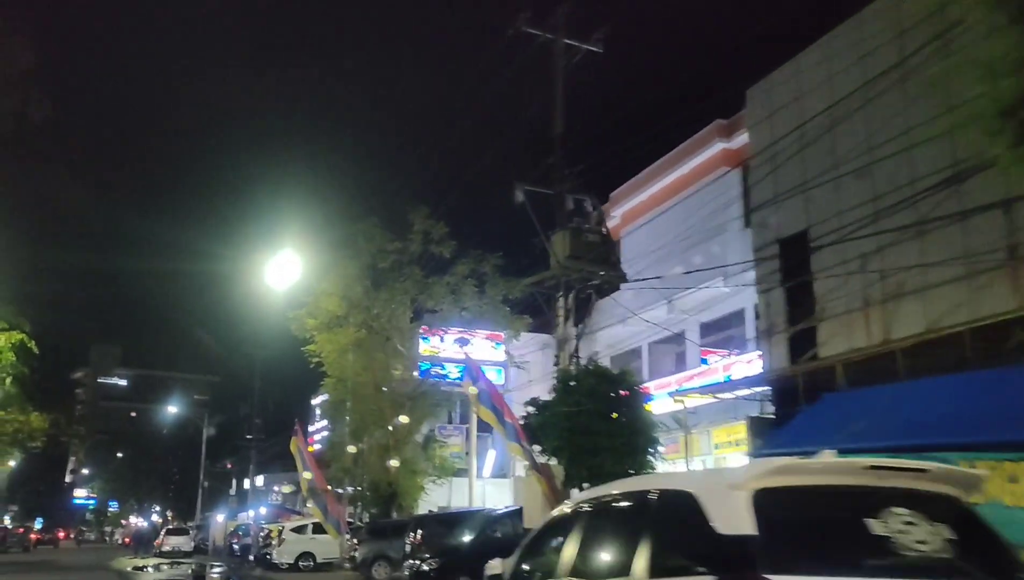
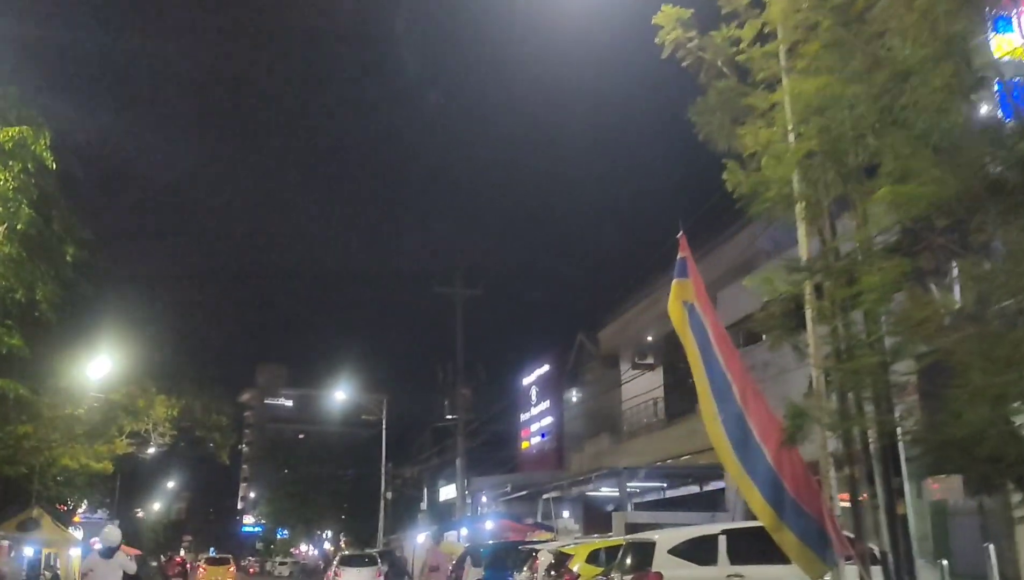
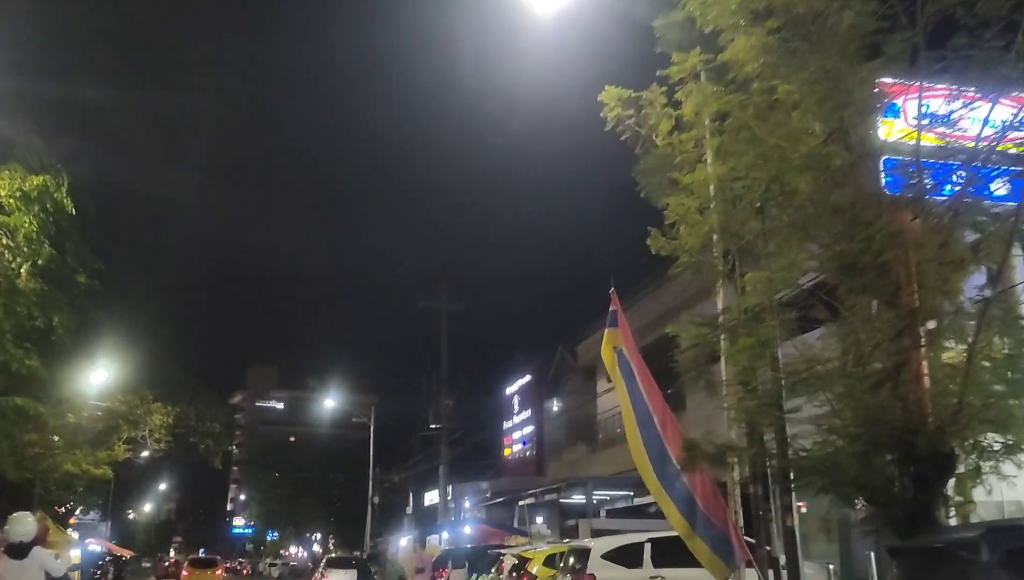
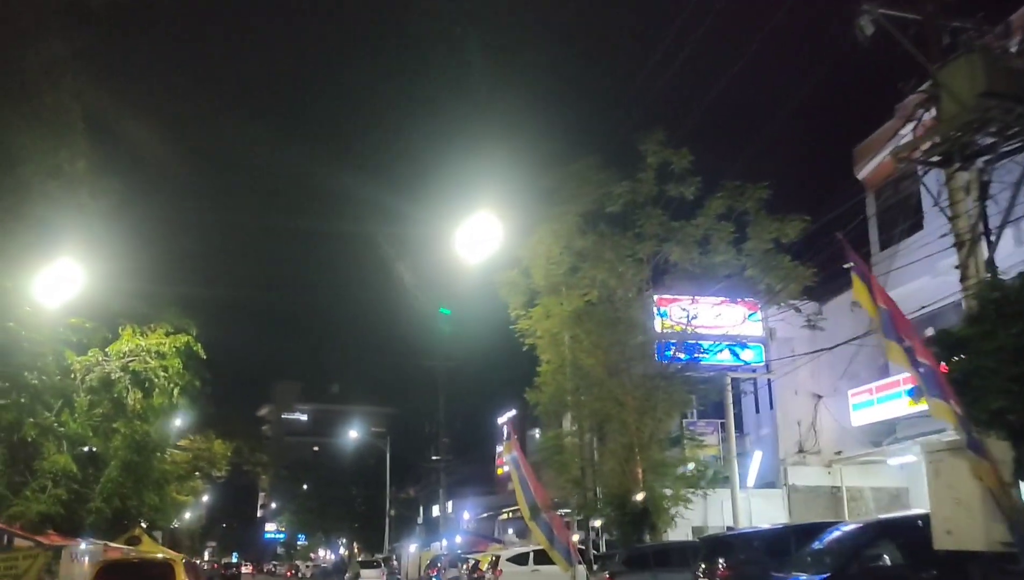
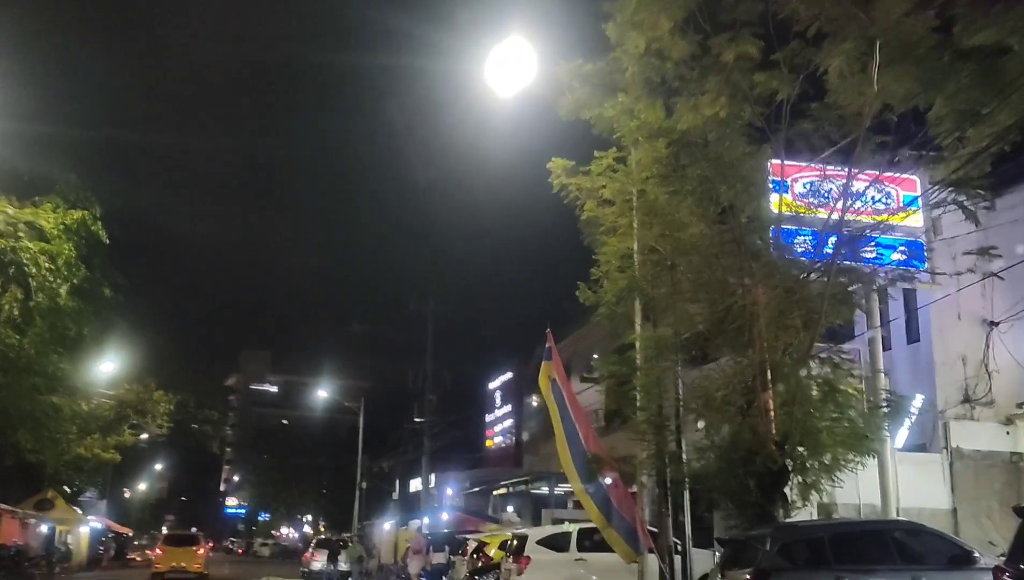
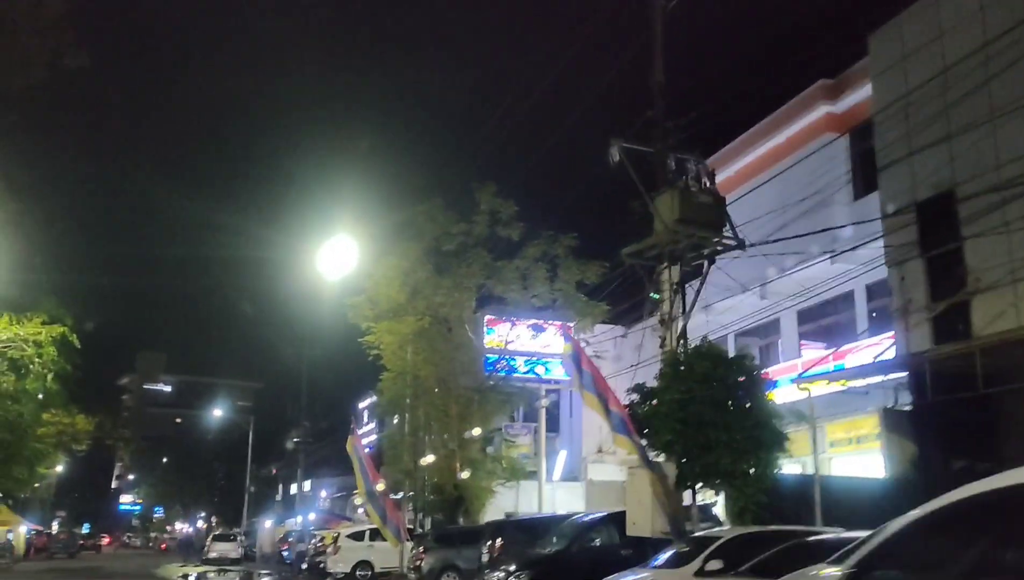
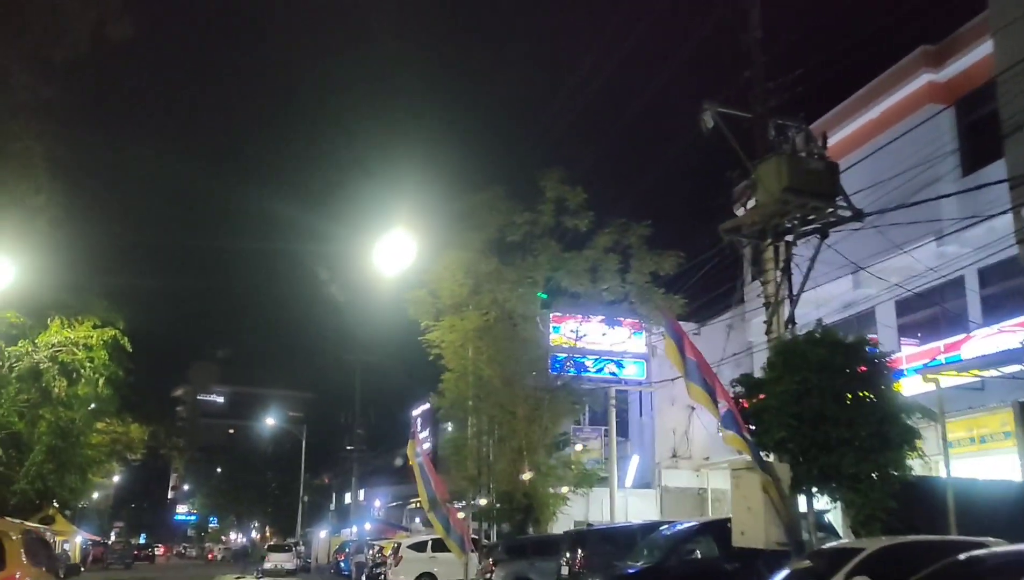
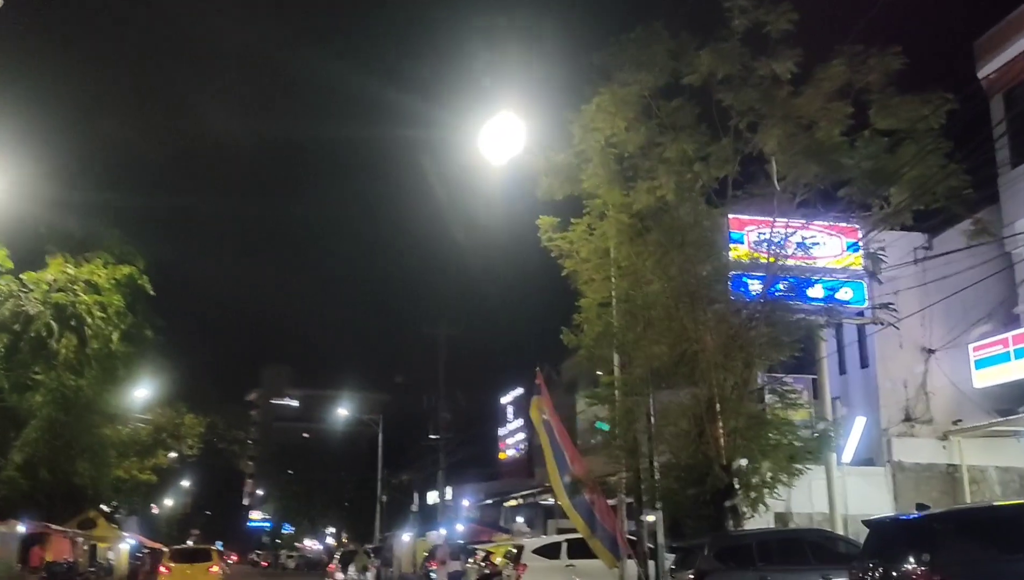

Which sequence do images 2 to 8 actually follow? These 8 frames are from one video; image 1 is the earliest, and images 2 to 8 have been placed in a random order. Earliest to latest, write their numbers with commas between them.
6, 7, 4, 8, 5, 3, 2
